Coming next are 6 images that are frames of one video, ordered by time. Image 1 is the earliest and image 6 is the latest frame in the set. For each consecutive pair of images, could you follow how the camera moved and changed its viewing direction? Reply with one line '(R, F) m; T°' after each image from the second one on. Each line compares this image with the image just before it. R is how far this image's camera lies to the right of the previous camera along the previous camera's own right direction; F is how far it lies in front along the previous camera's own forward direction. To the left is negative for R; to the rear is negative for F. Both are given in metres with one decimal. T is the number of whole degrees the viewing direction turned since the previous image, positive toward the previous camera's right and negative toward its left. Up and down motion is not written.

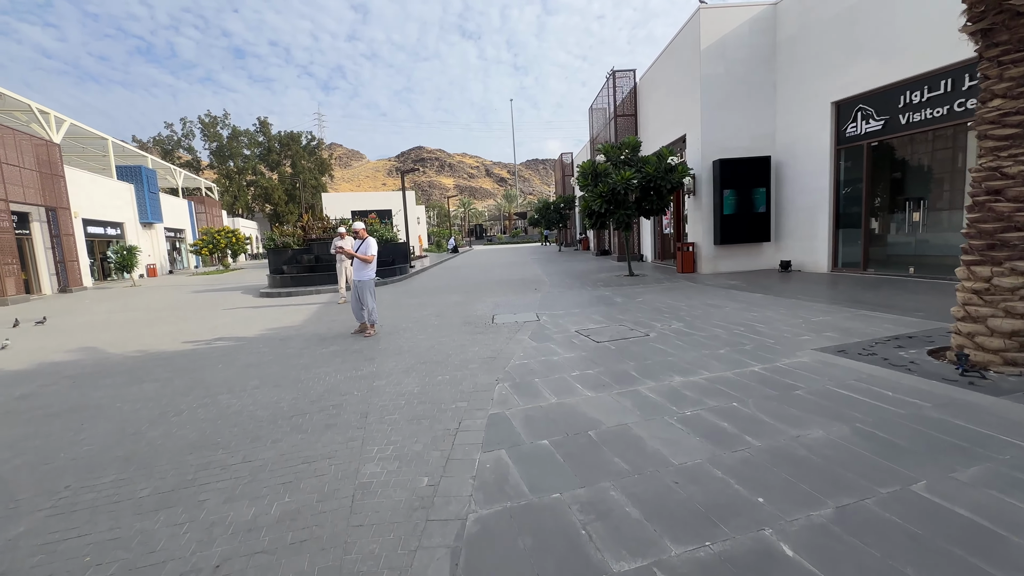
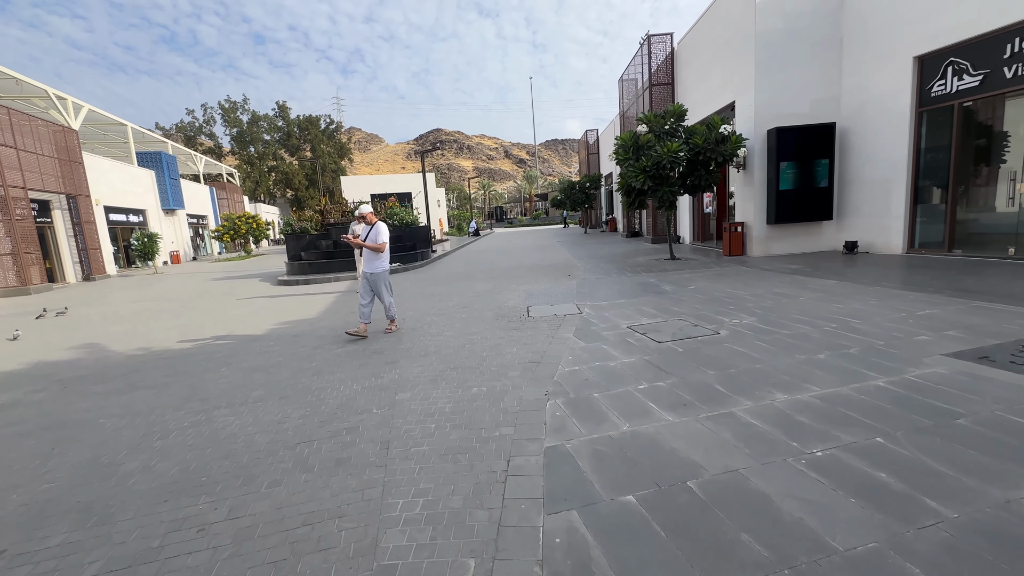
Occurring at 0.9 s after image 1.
(-0.3, +0.9) m; -3°
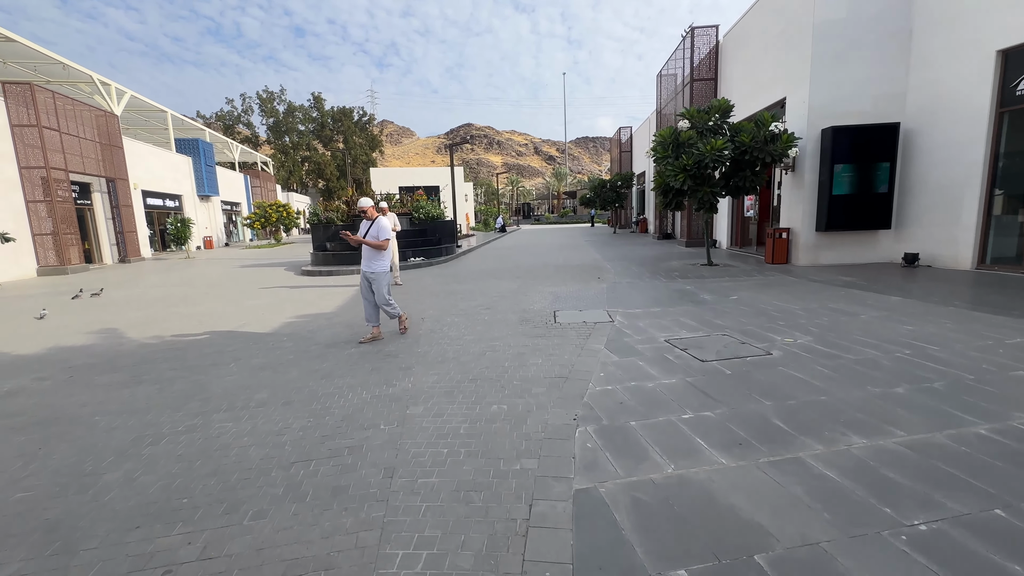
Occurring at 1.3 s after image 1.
(0.0, +0.4) m; -3°
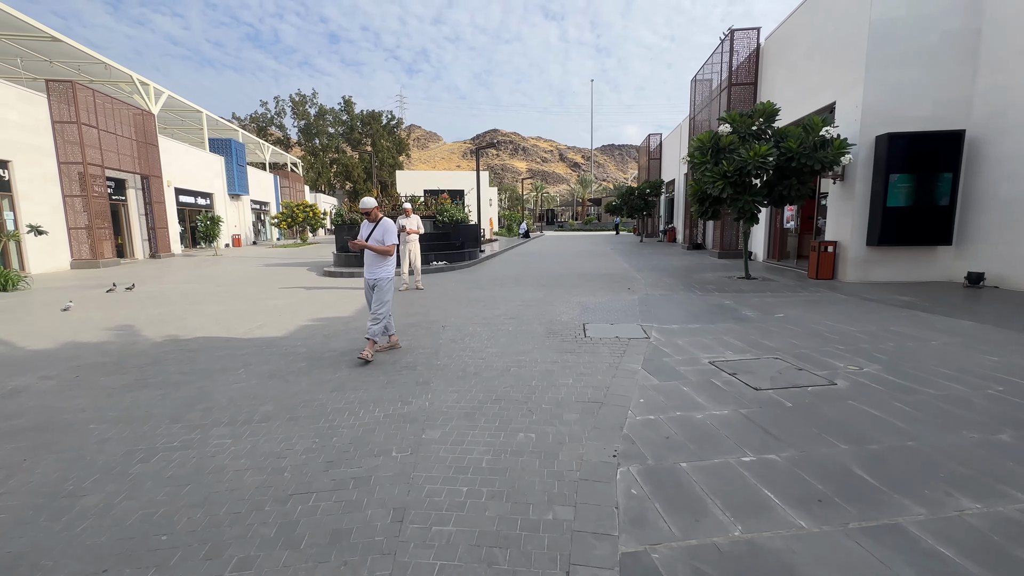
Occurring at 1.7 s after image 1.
(-0.1, +0.4) m; -3°
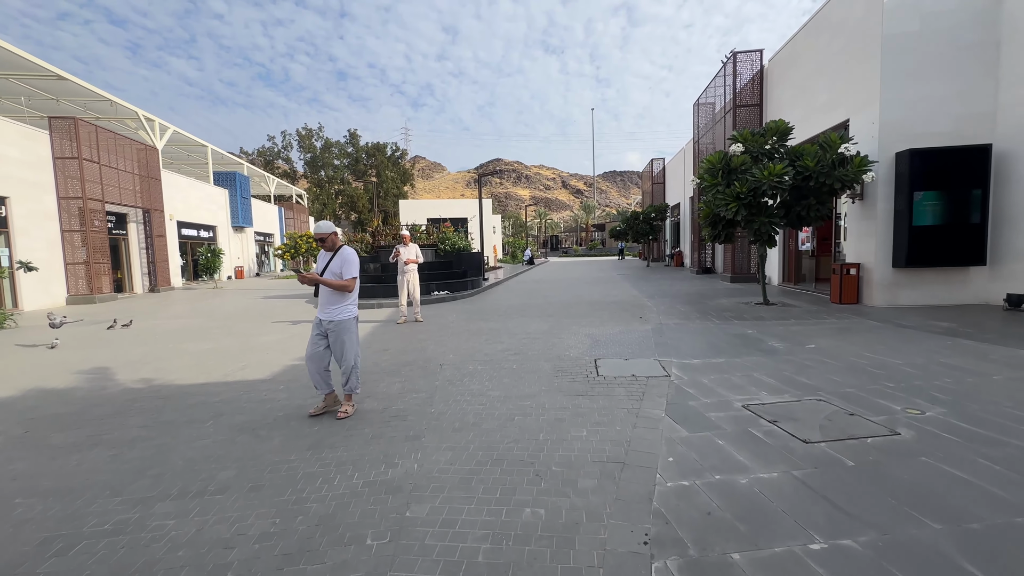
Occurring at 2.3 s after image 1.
(0.0, +0.5) m; -1°
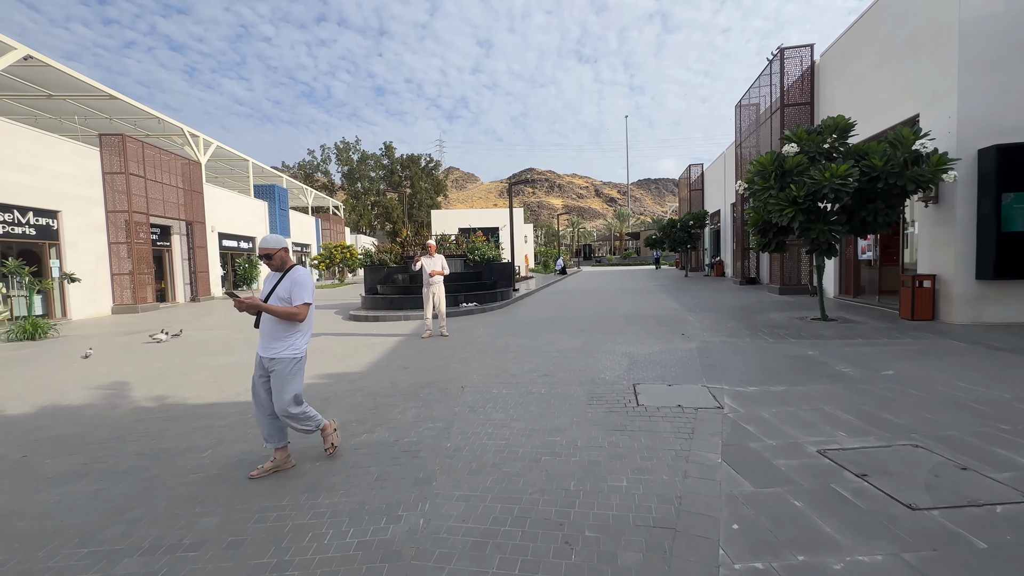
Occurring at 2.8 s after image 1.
(0.0, +0.5) m; -4°
